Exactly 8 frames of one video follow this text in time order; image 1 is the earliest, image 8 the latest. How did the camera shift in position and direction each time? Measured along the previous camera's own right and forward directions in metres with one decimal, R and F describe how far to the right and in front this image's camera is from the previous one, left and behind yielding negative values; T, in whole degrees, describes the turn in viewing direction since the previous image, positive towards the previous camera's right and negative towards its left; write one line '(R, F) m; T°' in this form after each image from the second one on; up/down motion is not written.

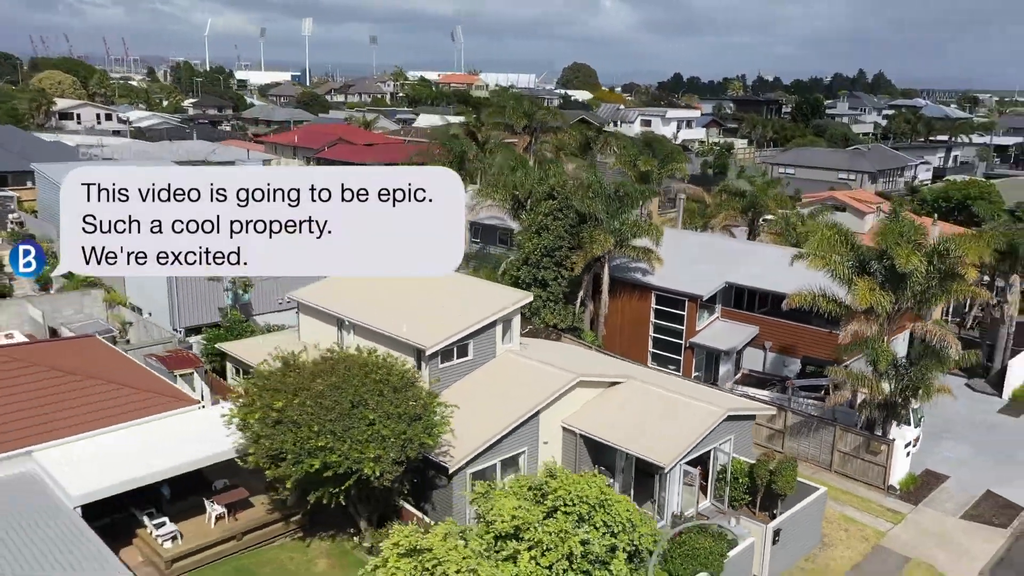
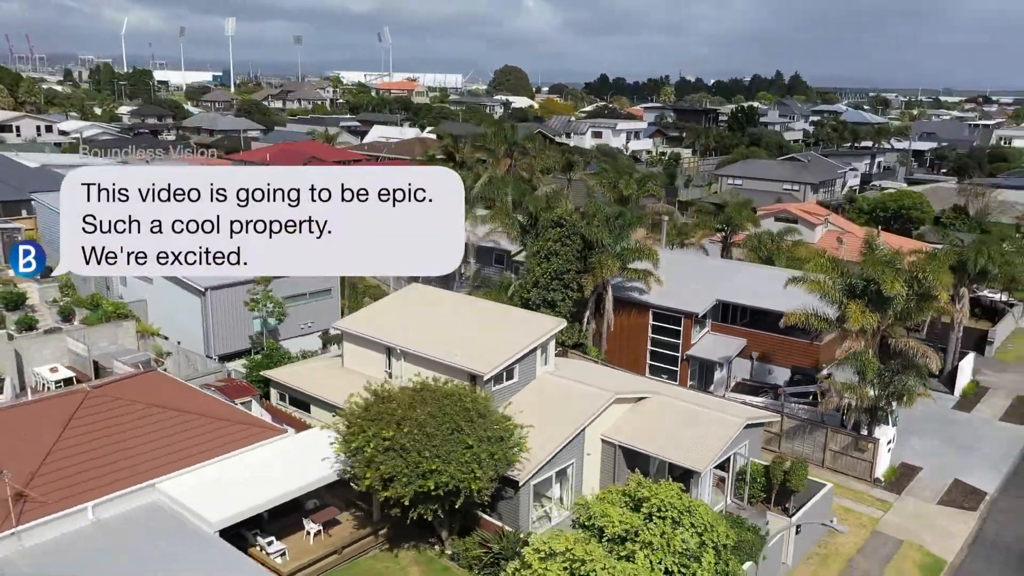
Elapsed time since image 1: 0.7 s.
(-1.8, -1.3) m; +5°
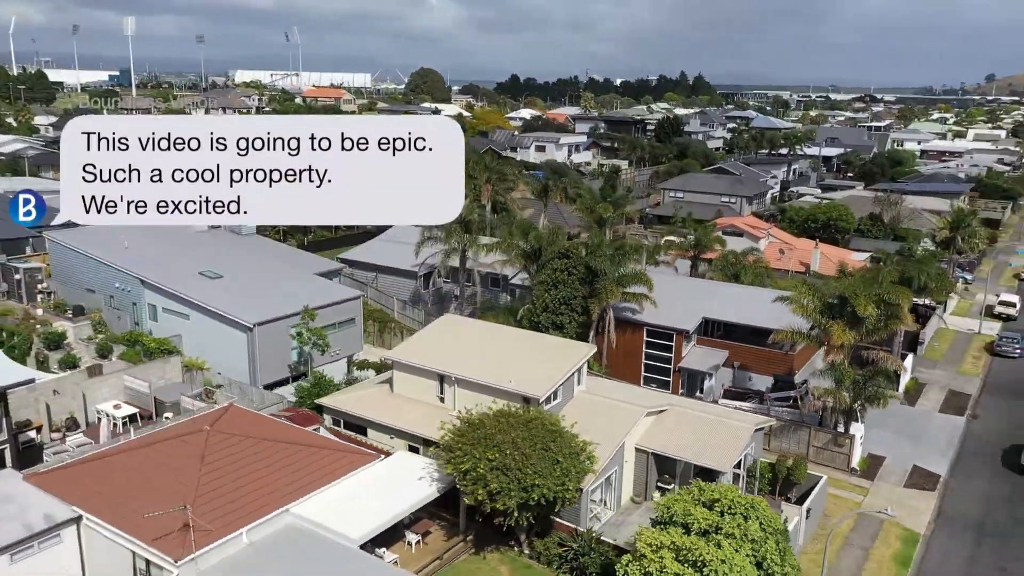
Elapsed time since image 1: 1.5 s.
(-2.5, -1.9) m; +6°
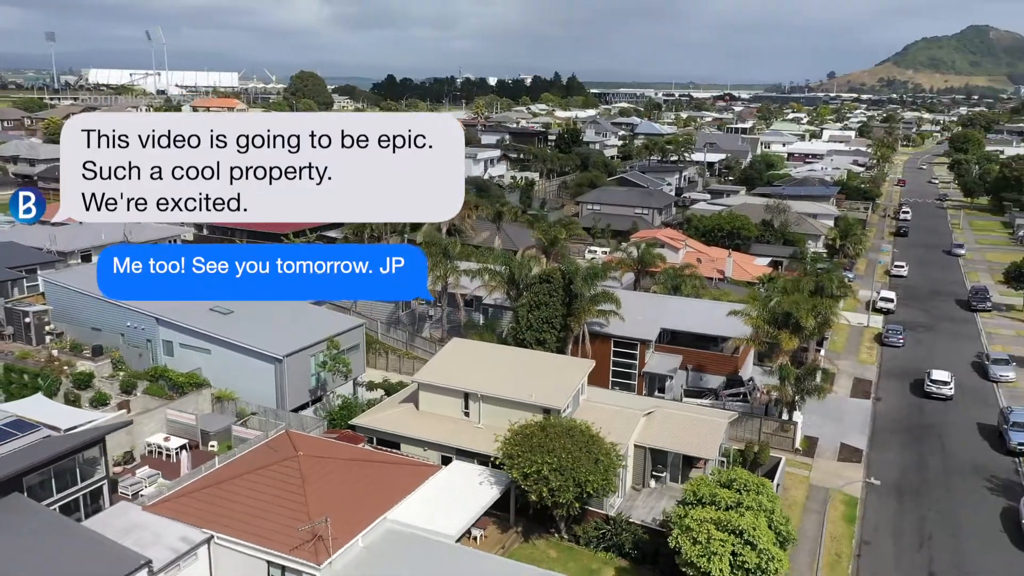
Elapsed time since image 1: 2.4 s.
(-3.1, -2.5) m; +9°
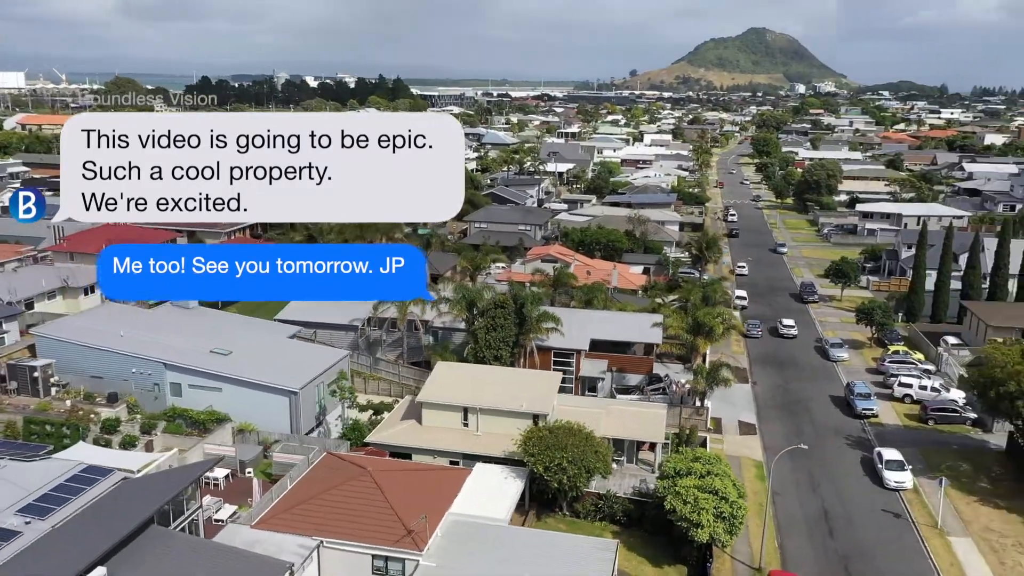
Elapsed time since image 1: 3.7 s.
(-4.4, -3.7) m; +12°
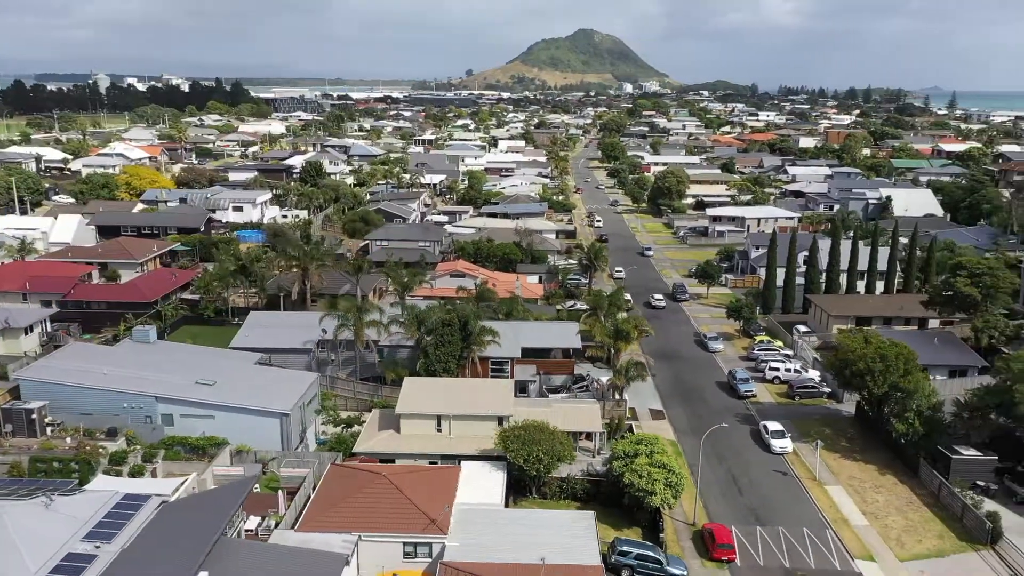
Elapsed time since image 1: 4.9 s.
(-3.7, -3.7) m; +11°
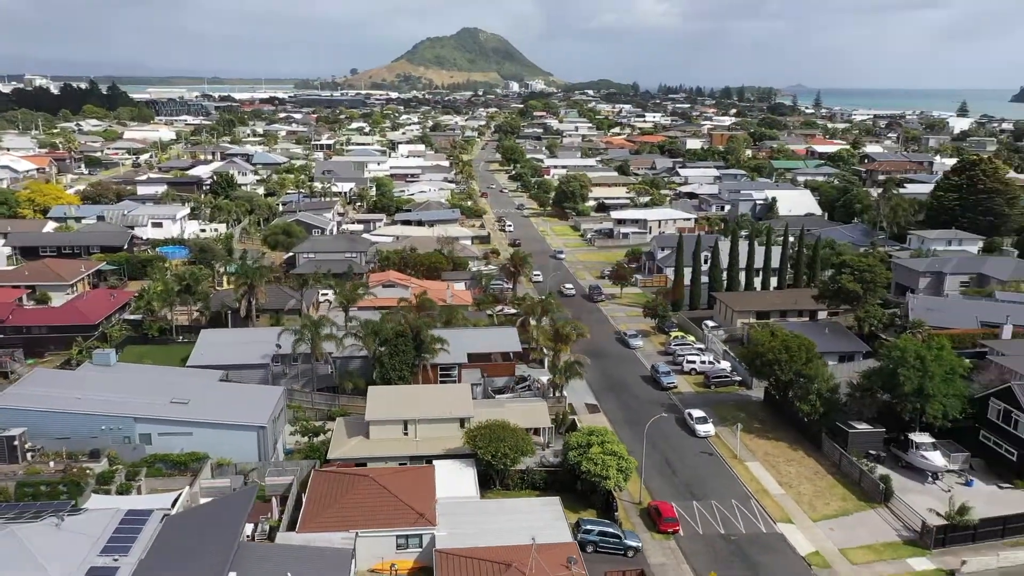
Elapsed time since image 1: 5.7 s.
(-2.2, -2.5) m; +8°
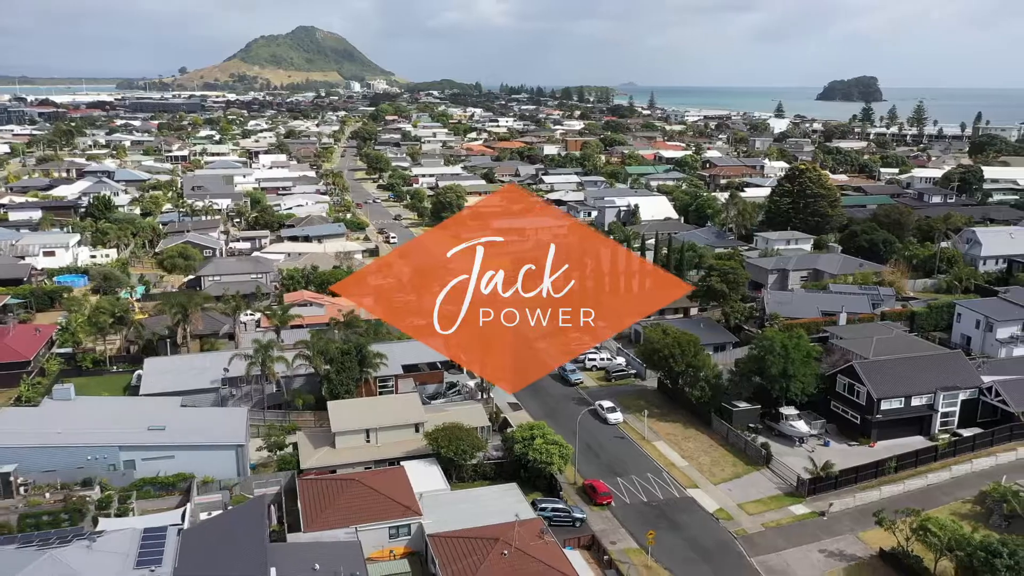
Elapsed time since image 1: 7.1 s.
(-3.7, -4.1) m; +11°
